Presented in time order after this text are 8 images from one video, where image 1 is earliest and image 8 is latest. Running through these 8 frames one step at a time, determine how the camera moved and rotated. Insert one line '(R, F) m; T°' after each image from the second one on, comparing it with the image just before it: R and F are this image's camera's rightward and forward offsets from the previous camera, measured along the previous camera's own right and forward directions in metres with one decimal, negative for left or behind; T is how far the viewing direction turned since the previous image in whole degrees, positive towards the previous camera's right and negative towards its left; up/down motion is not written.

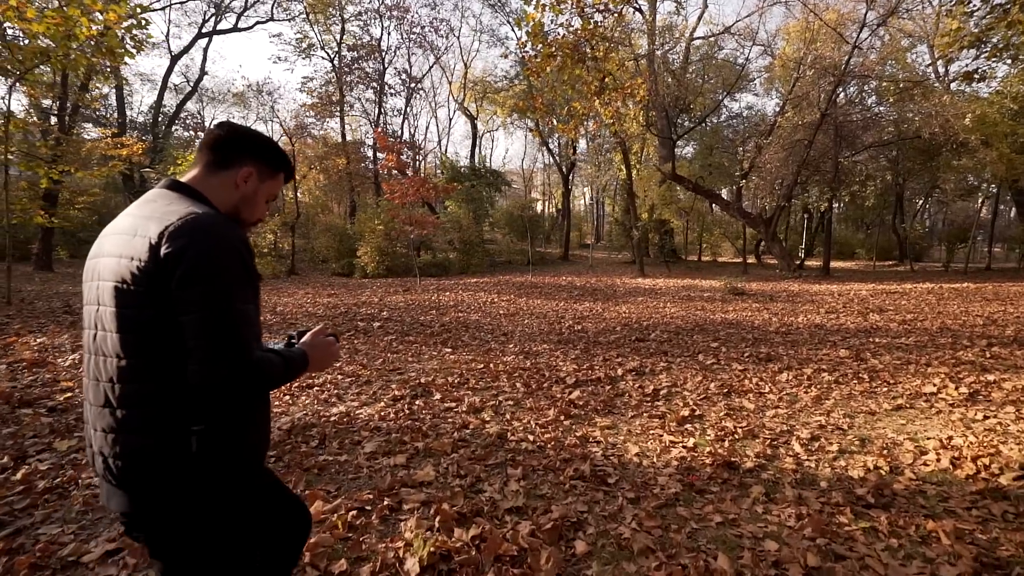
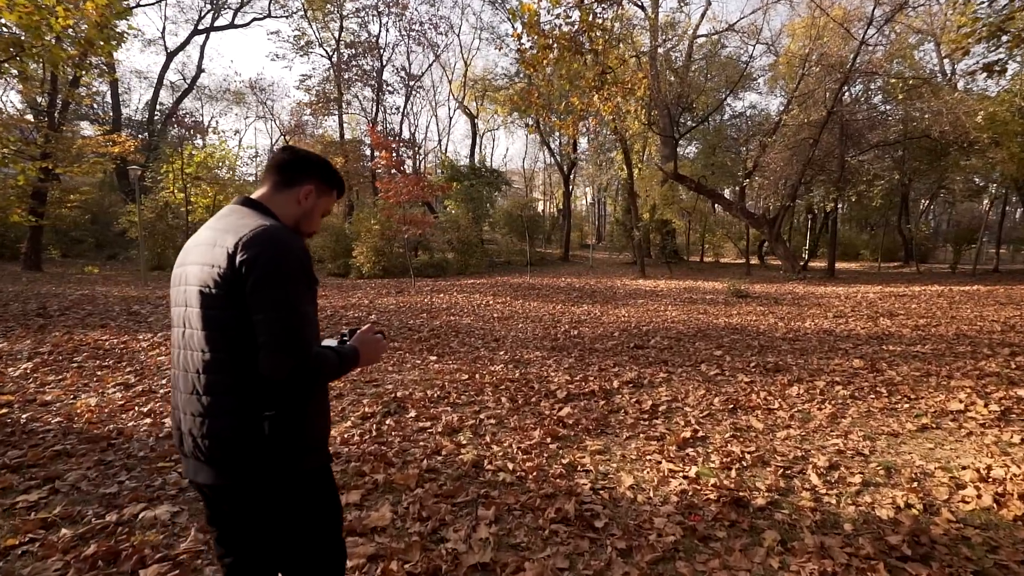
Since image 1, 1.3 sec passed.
(+0.1, +0.3) m; 0°
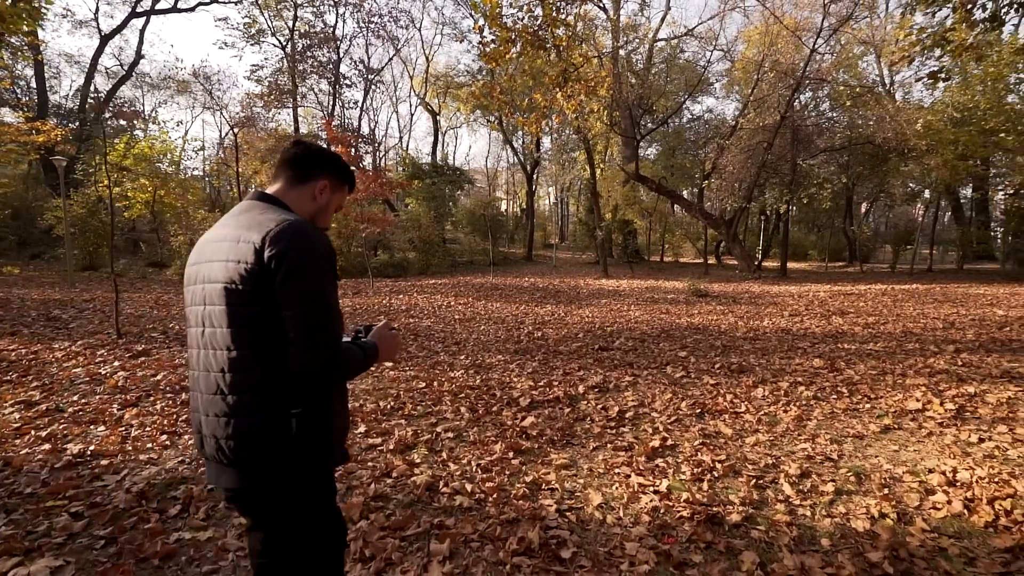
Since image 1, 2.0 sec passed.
(0.0, +0.2) m; +4°
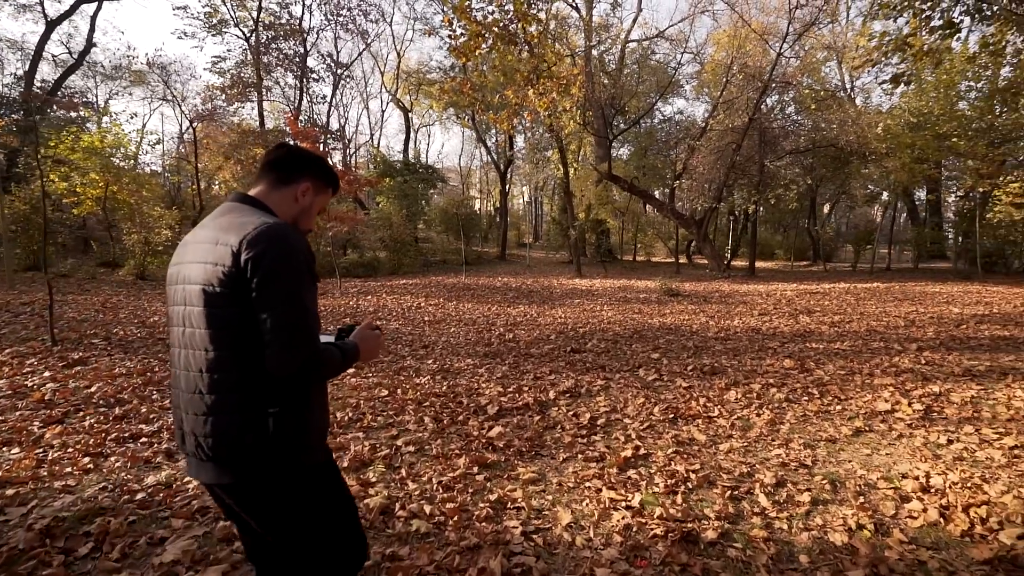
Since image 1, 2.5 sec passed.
(+0.1, +0.2) m; +3°
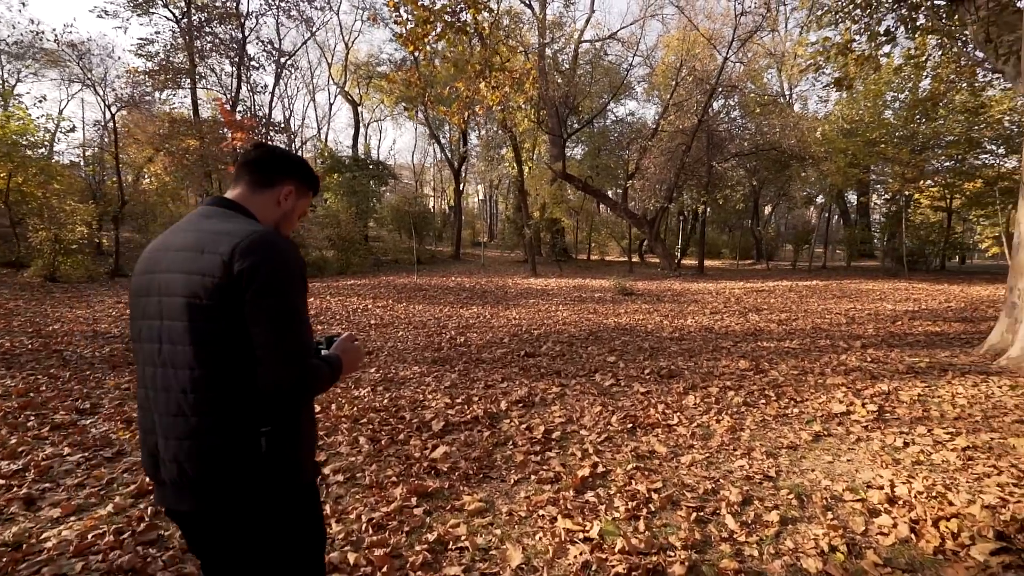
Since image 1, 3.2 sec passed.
(+0.1, +0.3) m; +5°
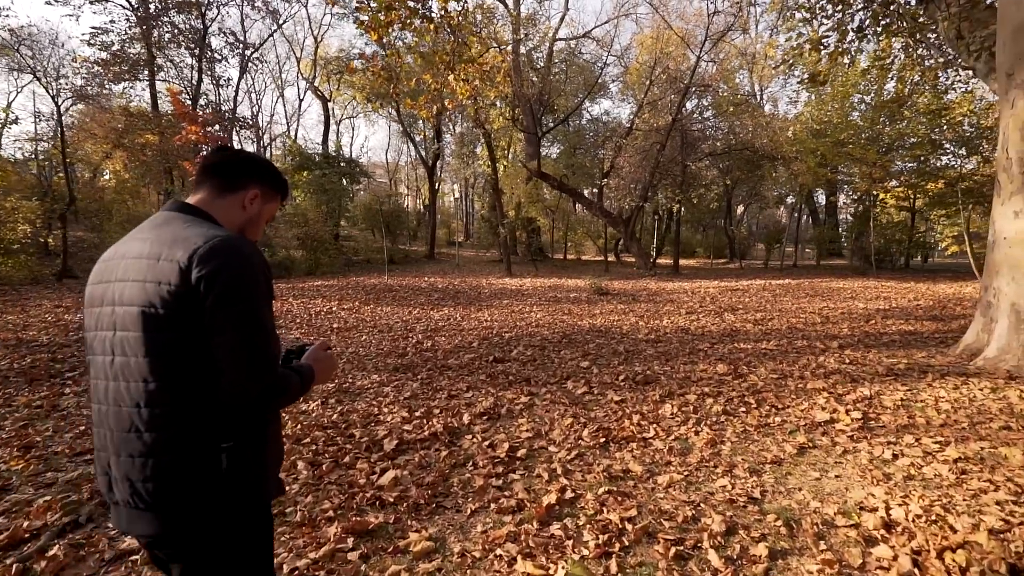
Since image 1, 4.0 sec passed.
(+0.1, +0.3) m; +3°
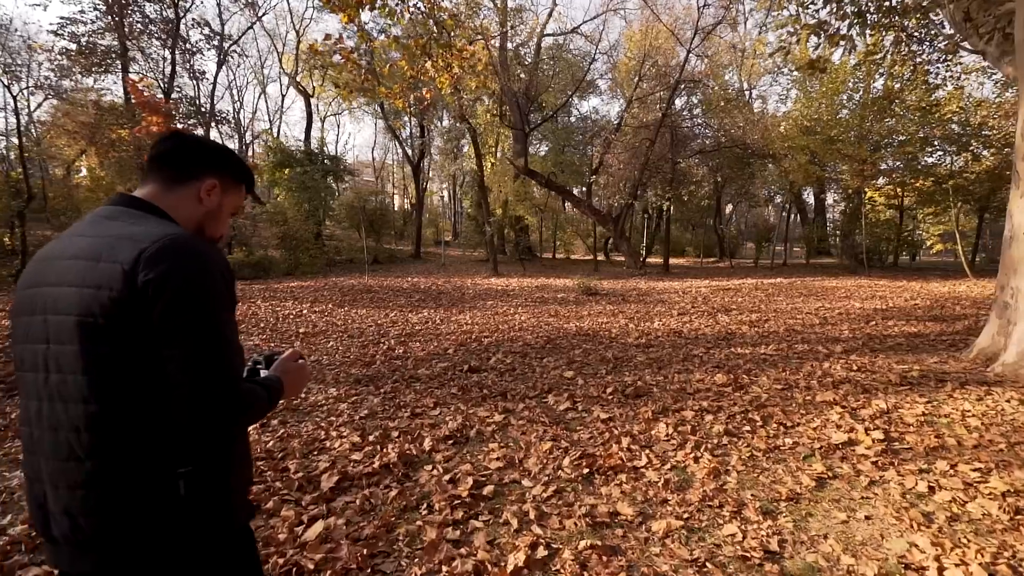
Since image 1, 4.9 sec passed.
(+0.1, +0.5) m; +1°
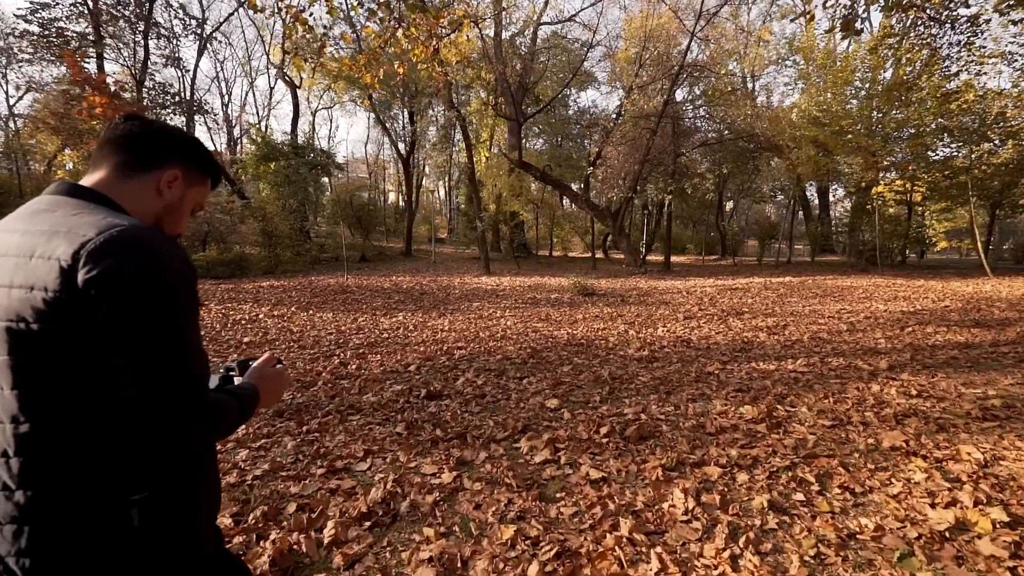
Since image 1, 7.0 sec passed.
(+0.2, +0.9) m; 0°
